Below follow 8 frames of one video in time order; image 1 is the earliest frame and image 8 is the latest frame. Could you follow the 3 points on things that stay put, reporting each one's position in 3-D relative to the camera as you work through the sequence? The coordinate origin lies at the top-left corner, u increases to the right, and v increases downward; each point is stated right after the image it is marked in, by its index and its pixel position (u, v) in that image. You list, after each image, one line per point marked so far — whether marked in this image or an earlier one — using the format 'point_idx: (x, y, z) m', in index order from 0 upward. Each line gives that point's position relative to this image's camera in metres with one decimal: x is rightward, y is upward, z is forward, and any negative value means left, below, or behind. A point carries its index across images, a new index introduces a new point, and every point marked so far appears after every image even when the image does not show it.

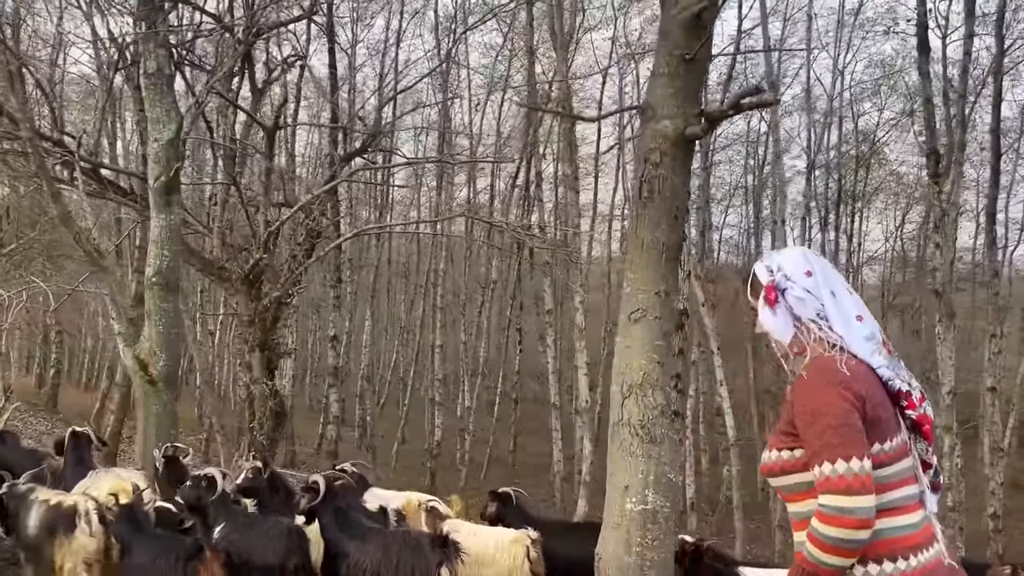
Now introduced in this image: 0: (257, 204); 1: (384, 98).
0: (-3.1, +1.0, +10.5) m
1: (-2.4, +3.5, +15.8) m
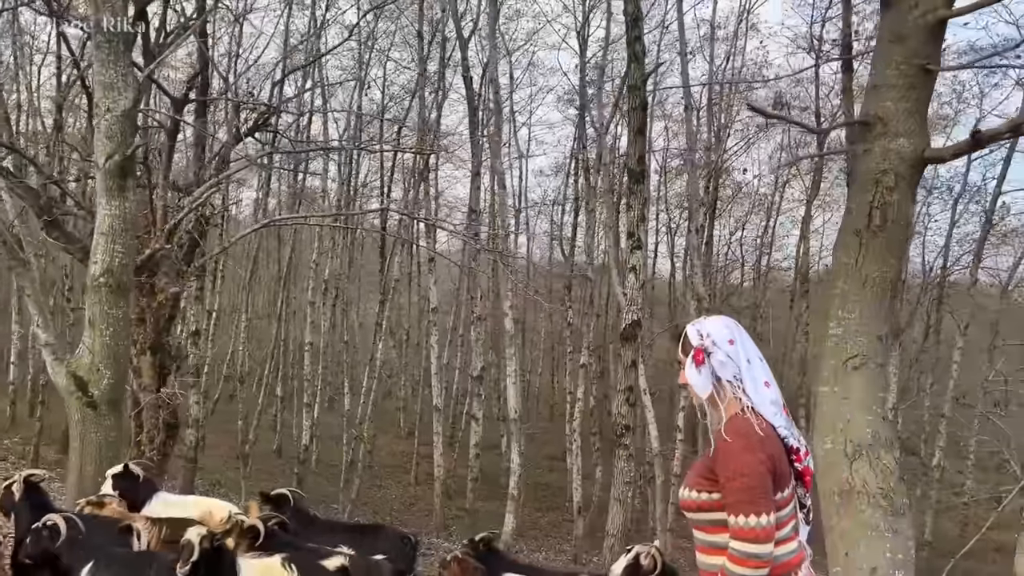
0: (-3.9, +1.1, +9.2) m
1: (-4.2, +3.6, +14.5) m
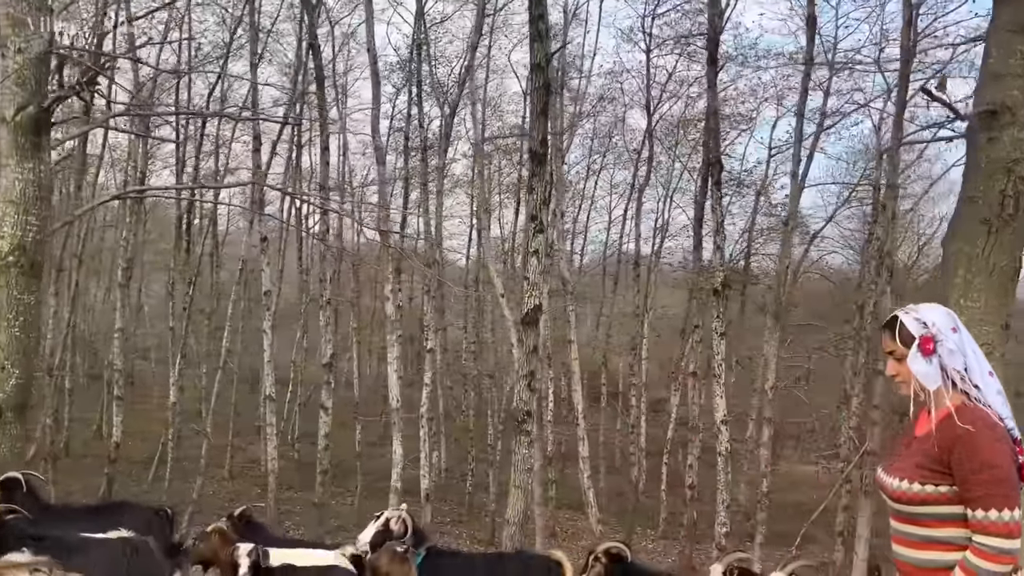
0: (-5.0, +1.3, +7.8) m
1: (-6.5, +3.9, +12.8) m
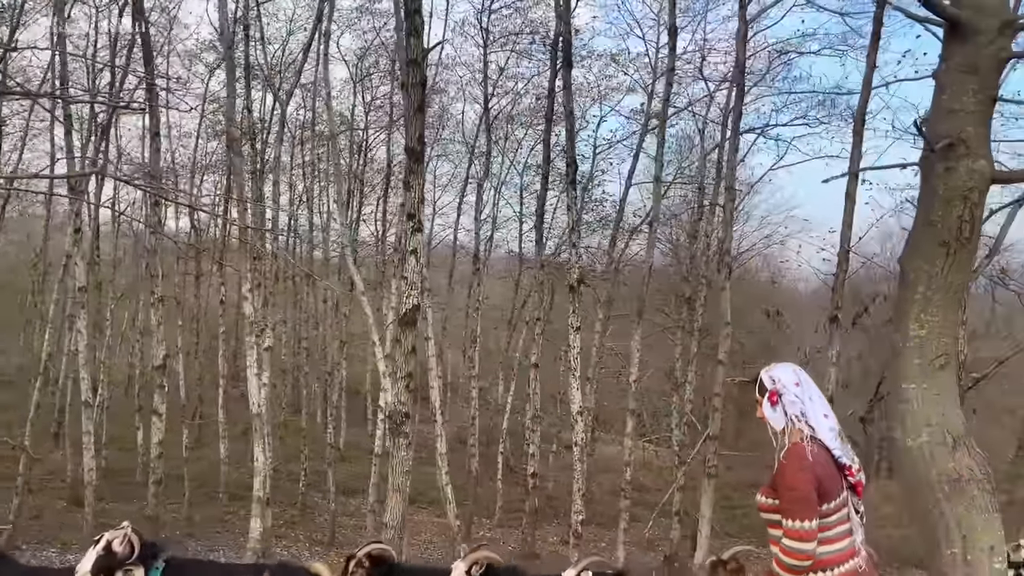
0: (-5.9, +1.2, +6.5) m
1: (-8.5, +3.9, +11.1) m
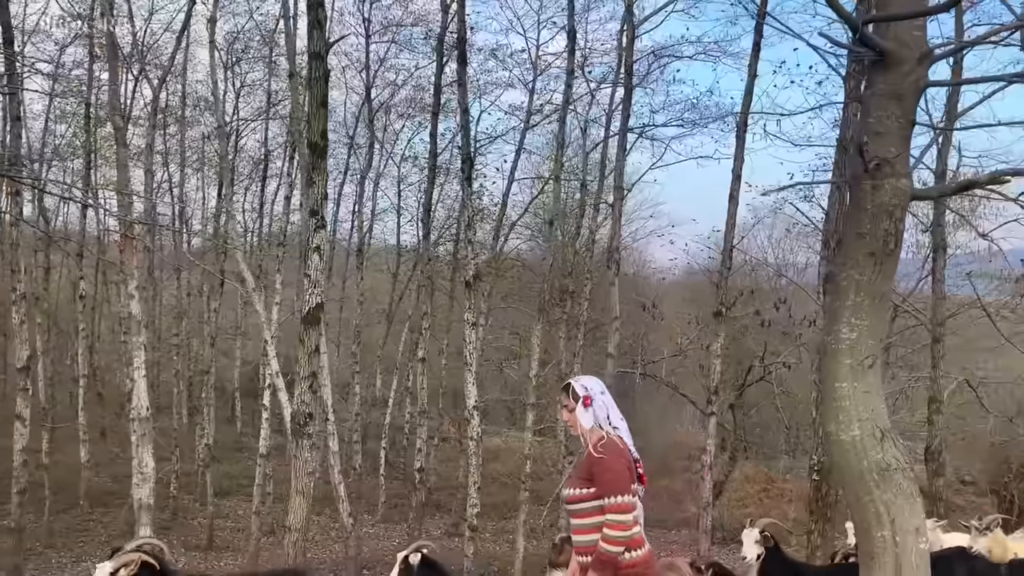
0: (-6.5, +1.2, +5.6) m
1: (-9.8, +4.0, +9.7) m
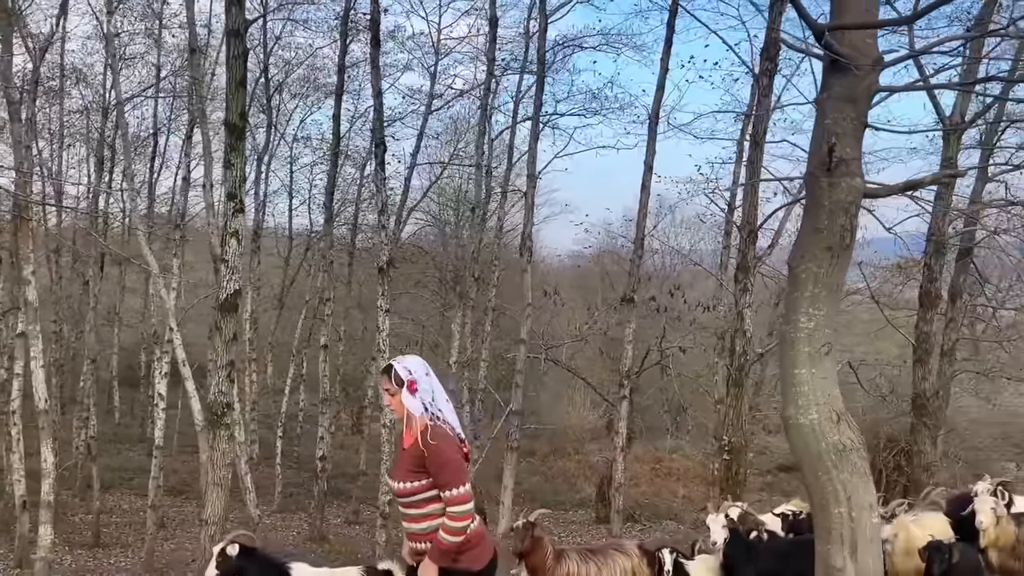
0: (-6.9, +1.3, +4.7) m
1: (-10.6, +4.1, +8.3) m
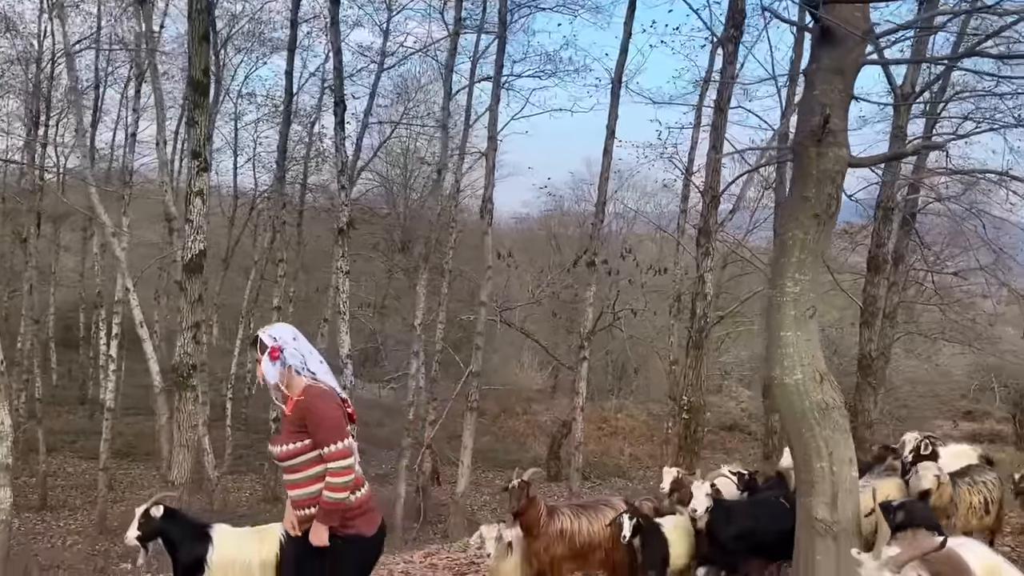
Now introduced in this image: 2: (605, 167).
0: (-6.9, +1.6, +4.3) m
1: (-10.9, +4.6, +7.5) m
2: (+1.1, +1.4, +10.1) m
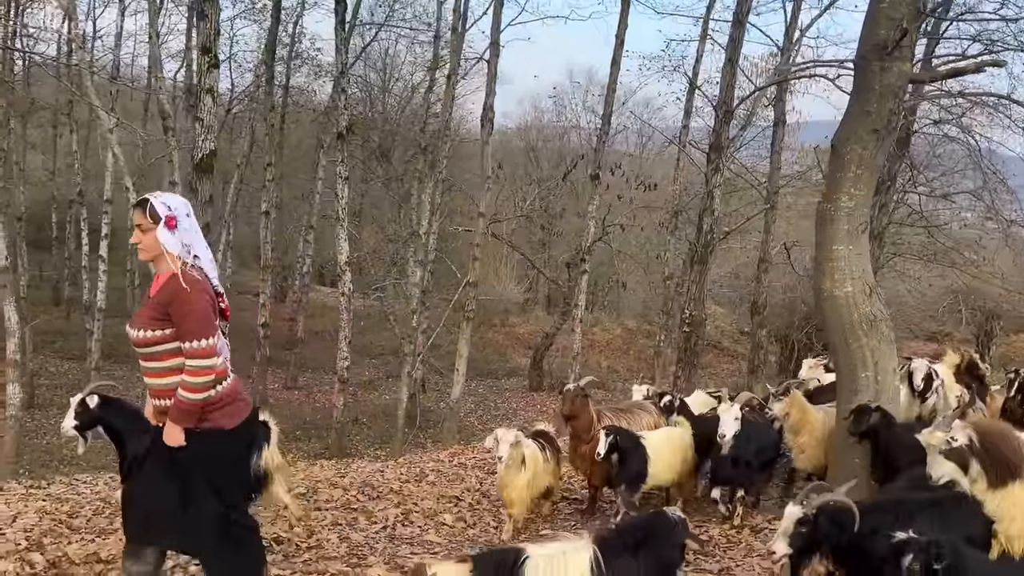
0: (-6.6, +2.2, +3.9) m
1: (-10.6, +5.6, +6.6) m
2: (+1.2, +2.4, +10.0) m
